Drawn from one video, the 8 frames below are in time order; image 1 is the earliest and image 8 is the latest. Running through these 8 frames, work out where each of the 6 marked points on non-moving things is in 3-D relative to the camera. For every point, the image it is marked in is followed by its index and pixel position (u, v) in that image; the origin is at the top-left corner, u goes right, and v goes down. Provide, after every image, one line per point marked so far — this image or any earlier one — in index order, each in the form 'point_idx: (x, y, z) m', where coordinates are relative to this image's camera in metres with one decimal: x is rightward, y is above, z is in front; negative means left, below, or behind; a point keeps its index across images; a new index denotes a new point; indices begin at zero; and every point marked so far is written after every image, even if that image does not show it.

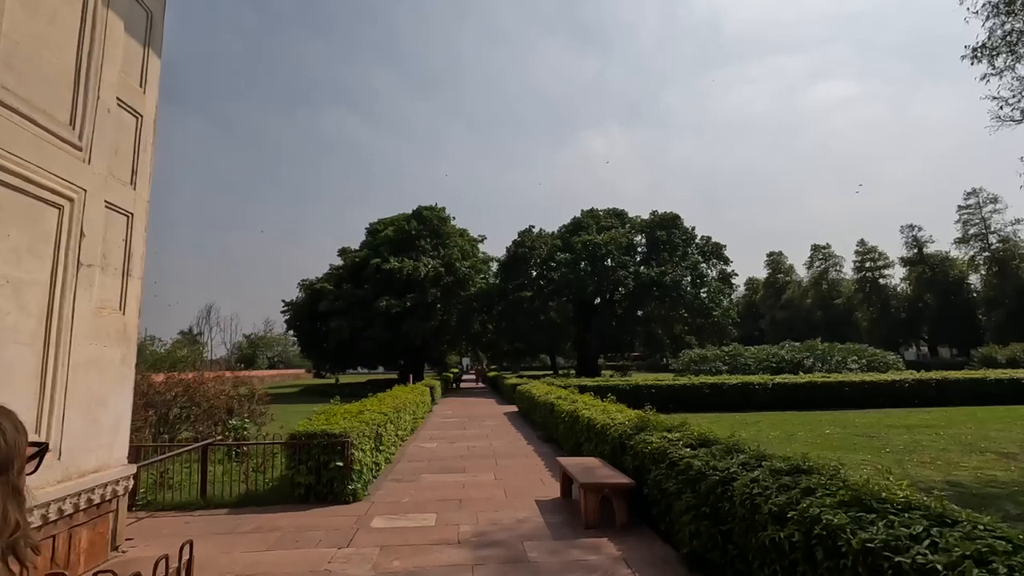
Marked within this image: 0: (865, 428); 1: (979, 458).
0: (+9.7, -3.9, +14.8) m
1: (+9.0, -3.3, +10.3) m
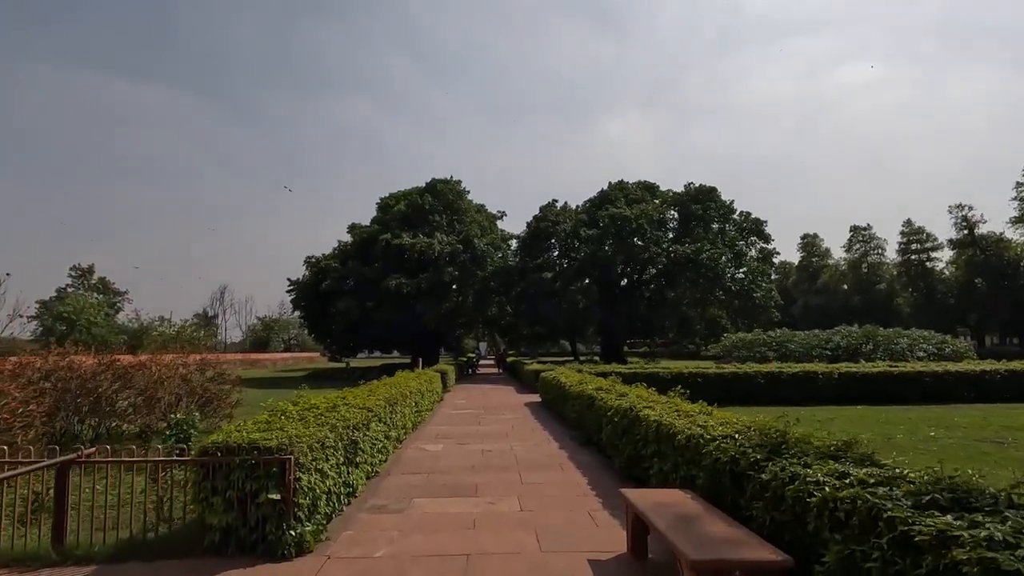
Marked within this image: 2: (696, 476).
0: (+10.3, -3.1, +11.9) m
1: (+9.5, -2.7, +7.4) m
2: (+1.6, -1.6, +4.6) m
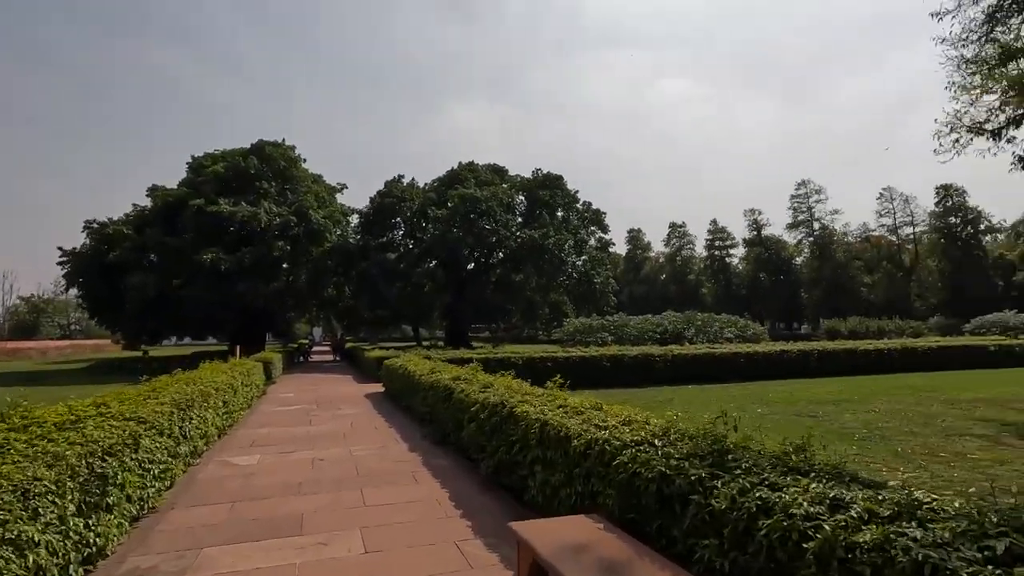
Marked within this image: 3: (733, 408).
0: (+6.8, -2.8, +13.1) m
1: (+7.3, -2.5, +8.6) m
2: (+0.6, -1.4, +3.6) m
3: (+5.2, -2.8, +12.5) m
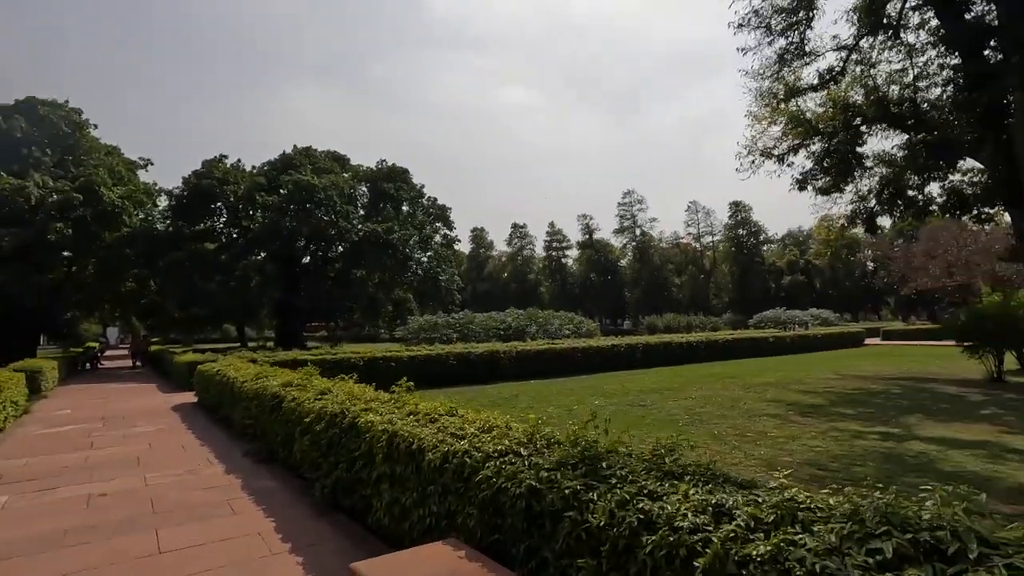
0: (+2.9, -2.8, +14.1) m
1: (+4.7, -2.5, +9.9) m
2: (-0.3, -1.3, +3.1) m
3: (+1.5, -2.7, +13.0) m
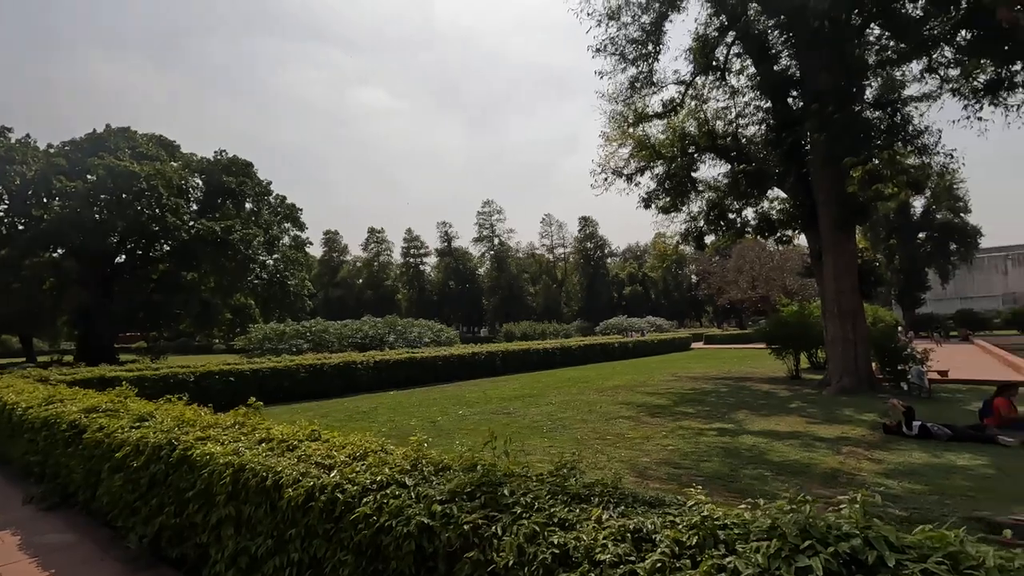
0: (-0.7, -3.0, +14.0) m
1: (+2.1, -2.7, +10.4) m
2: (-0.9, -1.3, +2.6) m
3: (-1.8, -2.9, +12.6) m
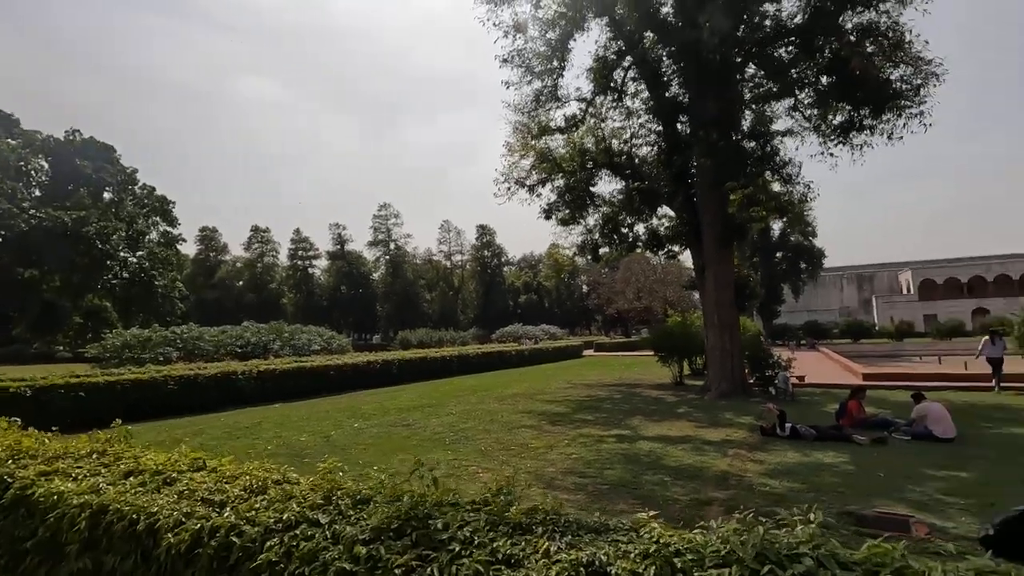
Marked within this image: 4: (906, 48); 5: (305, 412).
0: (-3.3, -3.2, +13.4) m
1: (+0.2, -2.8, +10.4) m
2: (-1.2, -1.4, +2.2) m
3: (-4.0, -3.0, +11.8) m
4: (+9.8, +6.0, +13.3) m
5: (-5.3, -3.2, +13.8) m
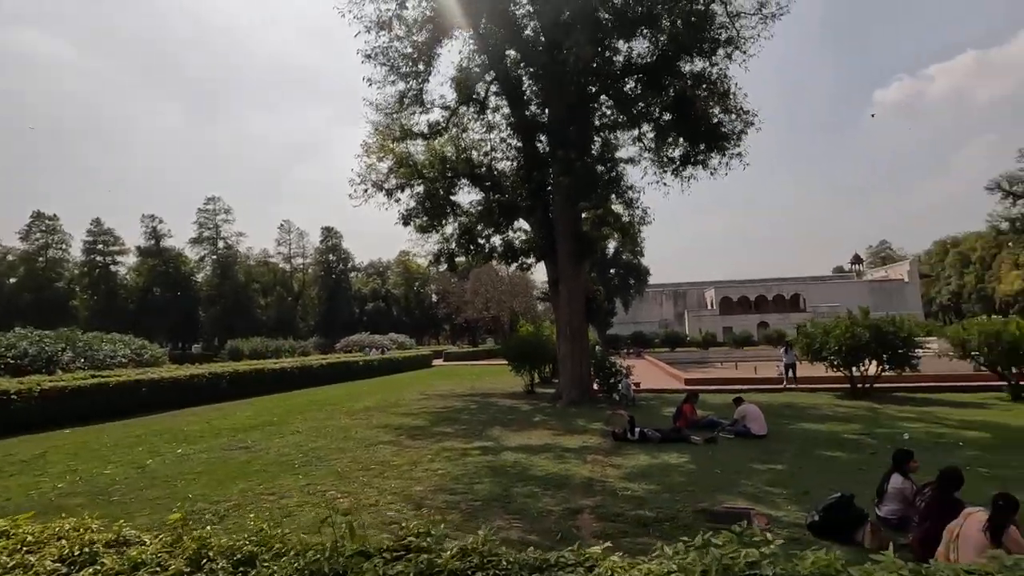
0: (-6.5, -3.2, +11.7) m
1: (-2.4, -3.0, +9.8) m
2: (-1.4, -1.4, +1.6) m
3: (-6.9, -3.1, +10.0) m
4: (+6.3, +5.5, +15.5) m
5: (-8.6, -3.2, +11.5) m
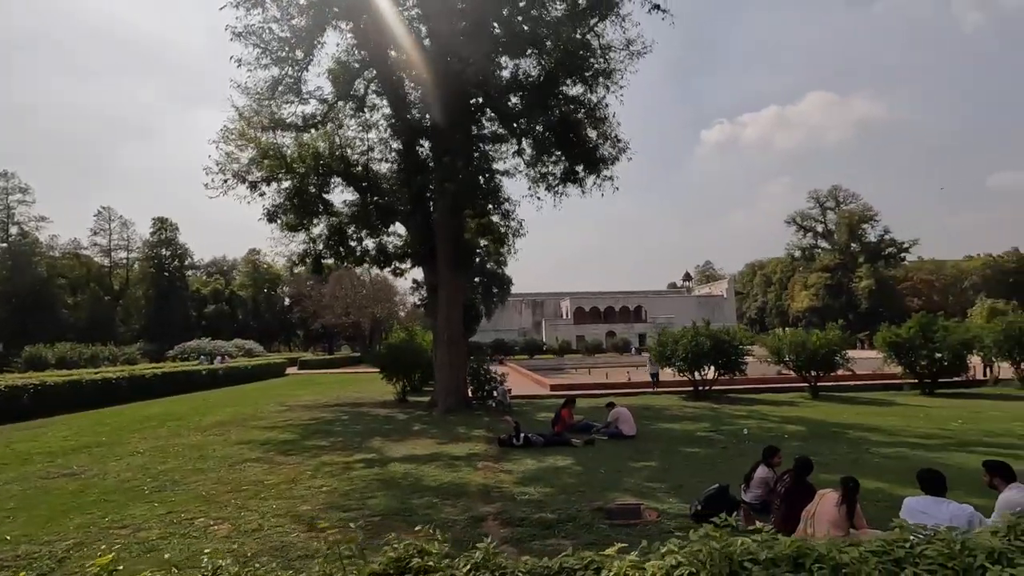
0: (-8.8, -3.2, +9.6) m
1: (-4.3, -3.0, +8.9) m
2: (-1.2, -1.4, +1.2) m
3: (-8.7, -3.0, +7.9) m
4: (+2.8, +5.1, +16.7) m
5: (-10.8, -3.1, +8.9) m
